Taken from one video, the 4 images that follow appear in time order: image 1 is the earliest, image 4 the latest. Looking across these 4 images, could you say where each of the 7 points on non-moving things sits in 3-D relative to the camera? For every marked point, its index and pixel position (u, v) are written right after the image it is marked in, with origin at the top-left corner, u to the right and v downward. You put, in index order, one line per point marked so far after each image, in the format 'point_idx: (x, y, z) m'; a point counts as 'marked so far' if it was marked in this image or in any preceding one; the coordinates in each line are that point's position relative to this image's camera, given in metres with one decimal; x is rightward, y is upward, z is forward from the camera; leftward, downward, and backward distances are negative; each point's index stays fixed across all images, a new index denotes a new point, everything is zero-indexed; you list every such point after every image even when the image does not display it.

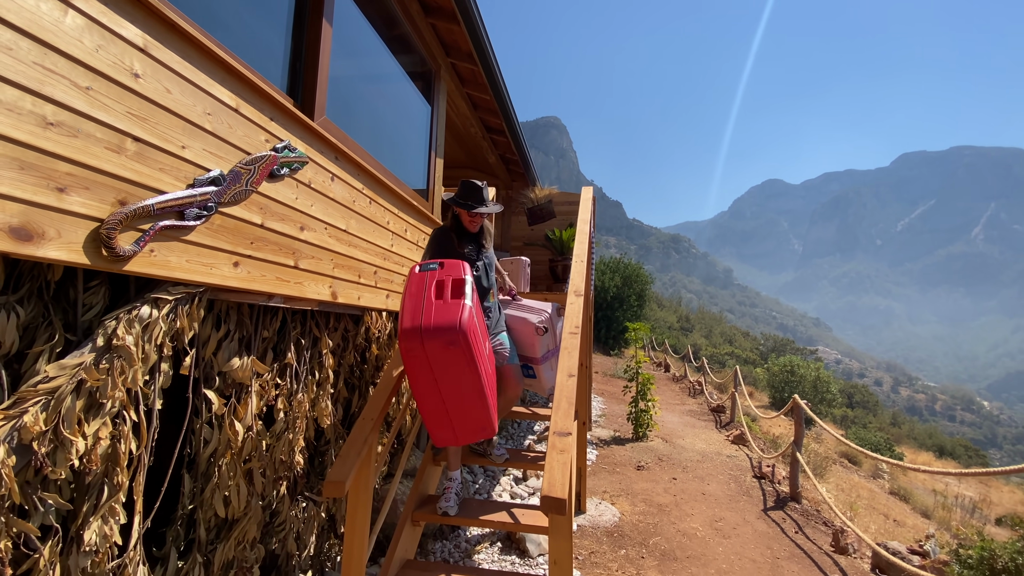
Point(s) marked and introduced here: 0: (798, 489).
0: (+3.5, -2.5, +5.9) m
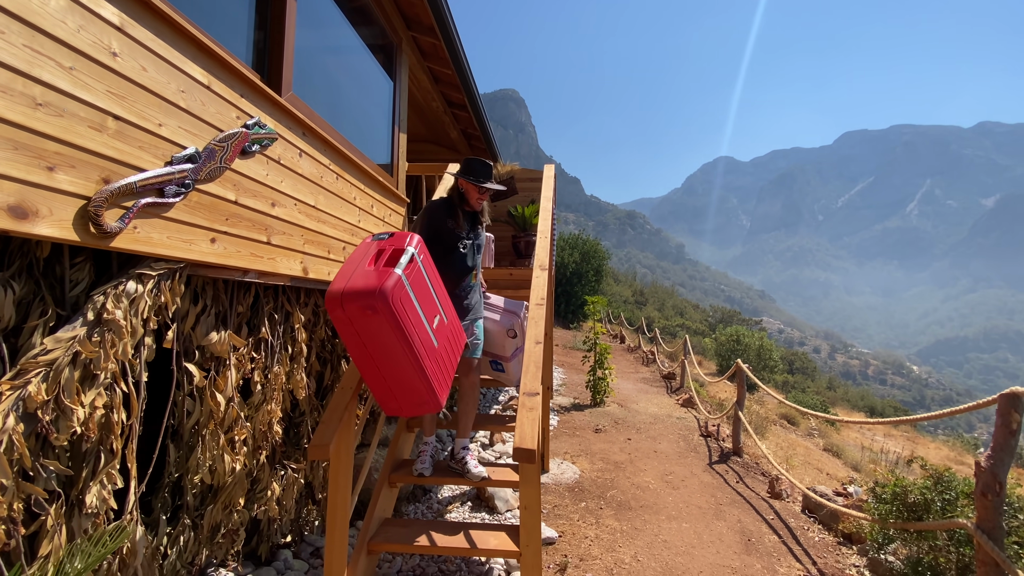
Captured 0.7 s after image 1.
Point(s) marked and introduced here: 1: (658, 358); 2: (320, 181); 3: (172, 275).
0: (+3.1, -2.1, +6.5) m
1: (+4.6, -2.2, +14.8) m
2: (-1.3, +0.7, +3.3) m
3: (-1.5, +0.1, +2.1) m
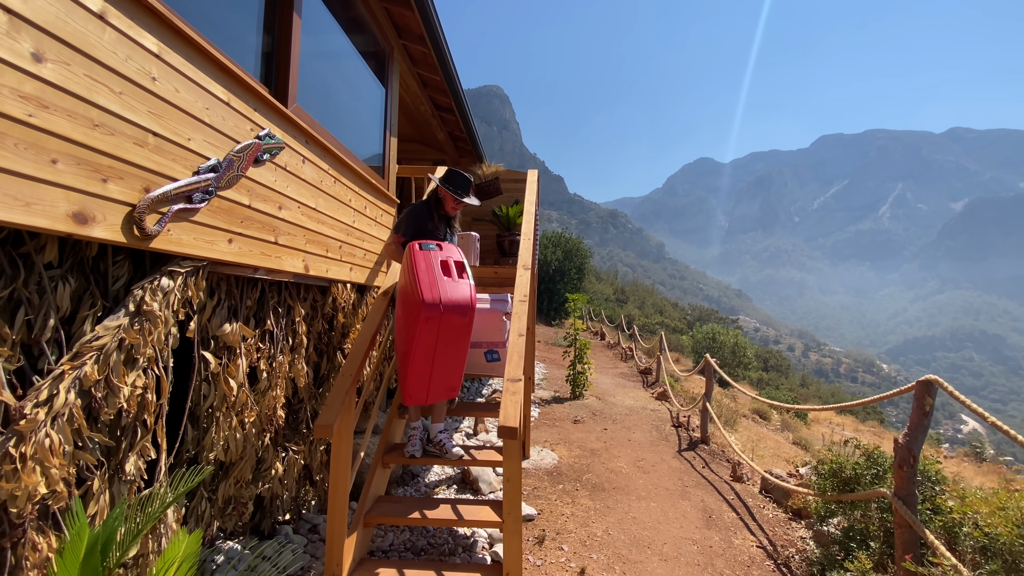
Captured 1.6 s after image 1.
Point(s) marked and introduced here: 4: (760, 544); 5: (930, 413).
0: (+2.8, -2.1, +6.9) m
1: (+4.0, -2.1, +15.2) m
2: (-1.4, +0.8, +3.5) m
3: (-1.5, +0.1, +2.3) m
4: (+2.0, -2.1, +3.8) m
5: (+2.4, -0.7, +2.7) m
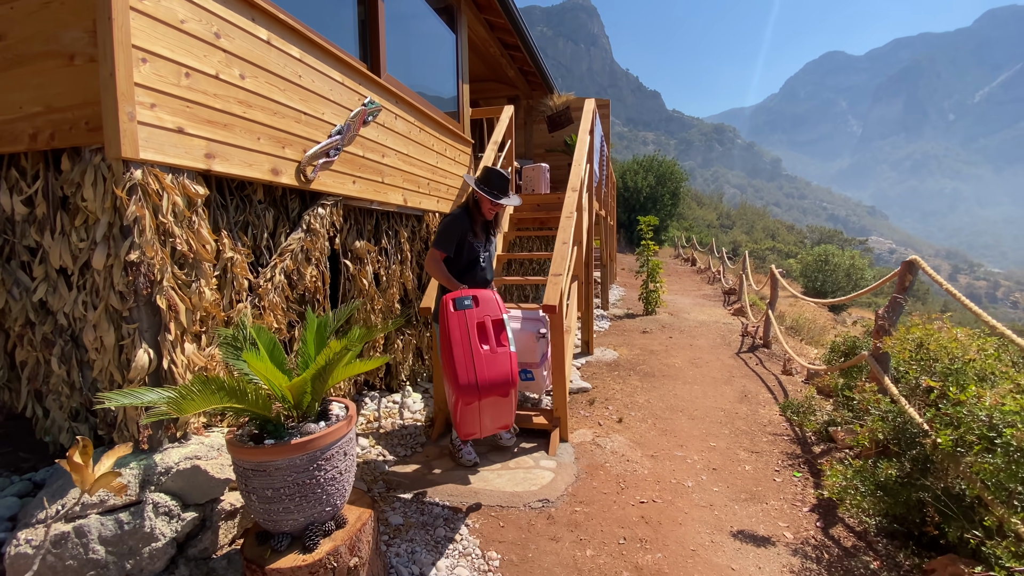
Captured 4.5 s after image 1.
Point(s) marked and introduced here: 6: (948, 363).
0: (+4.0, -0.8, +7.4) m
1: (+6.7, +0.4, +15.2) m
2: (-1.0, +1.5, +4.5) m
3: (-1.3, +0.6, +3.5) m
4: (+2.6, -1.2, +4.5) m
5: (+2.7, 0.0, +3.2) m
6: (+2.4, -0.4, +2.6) m
